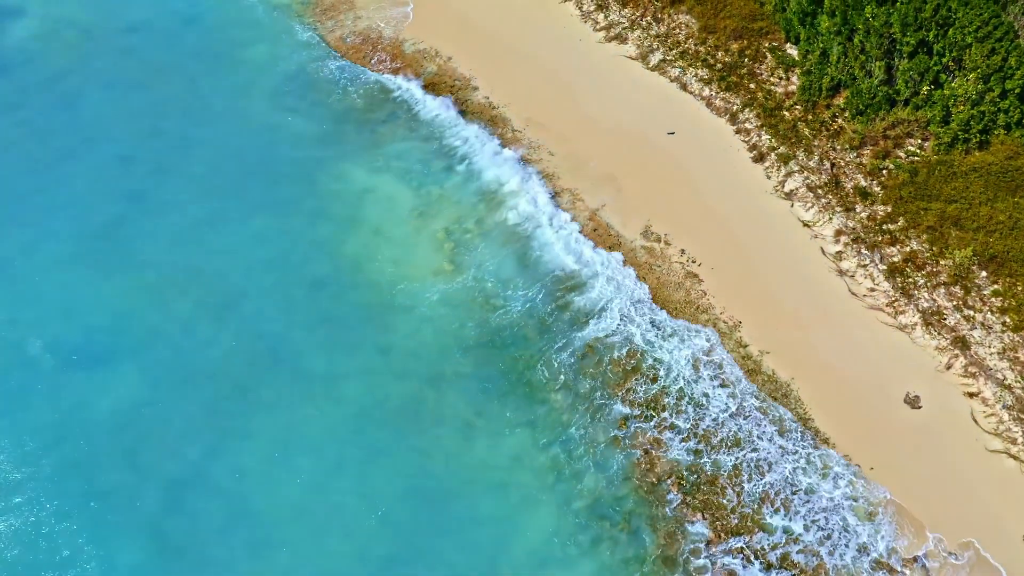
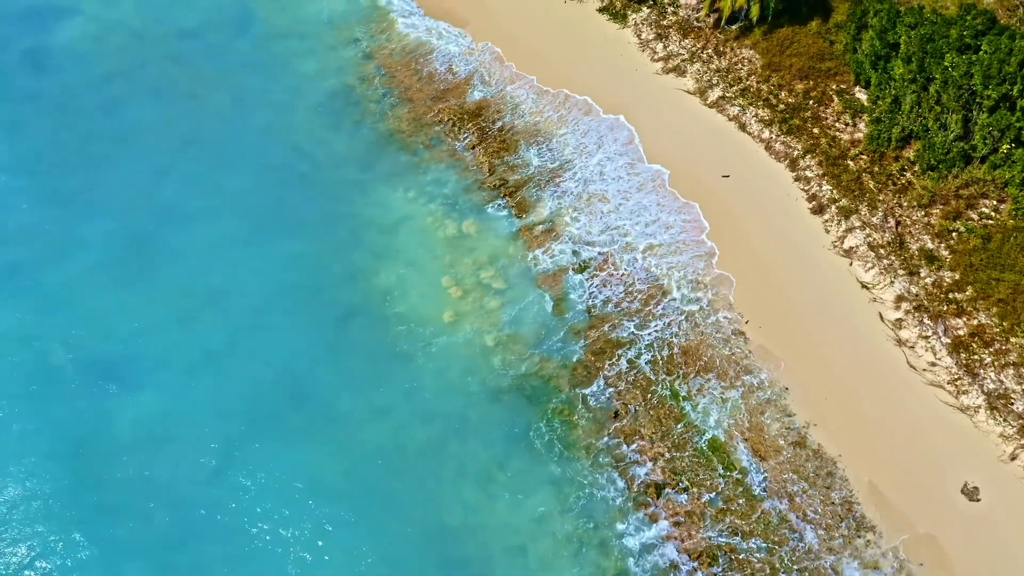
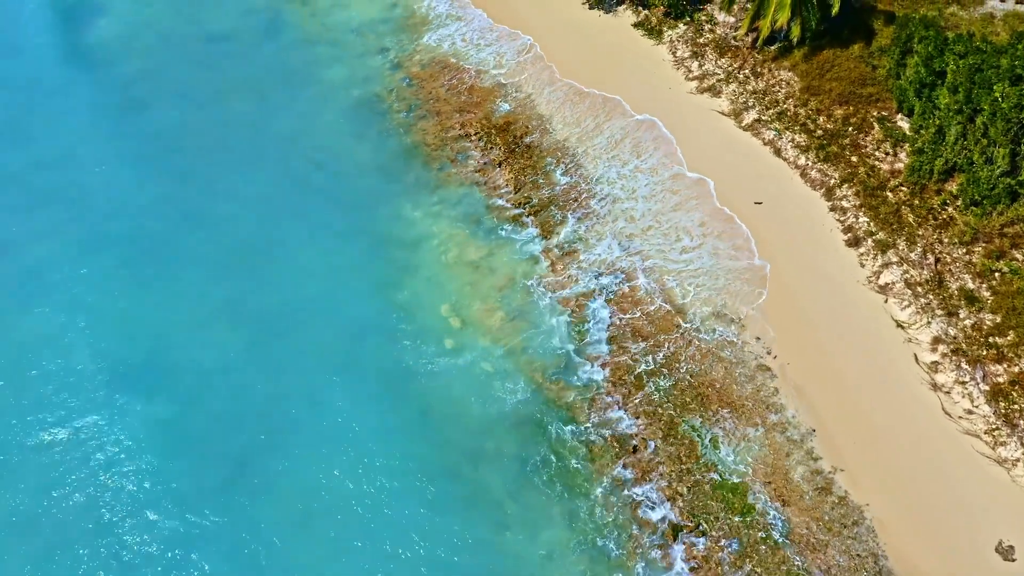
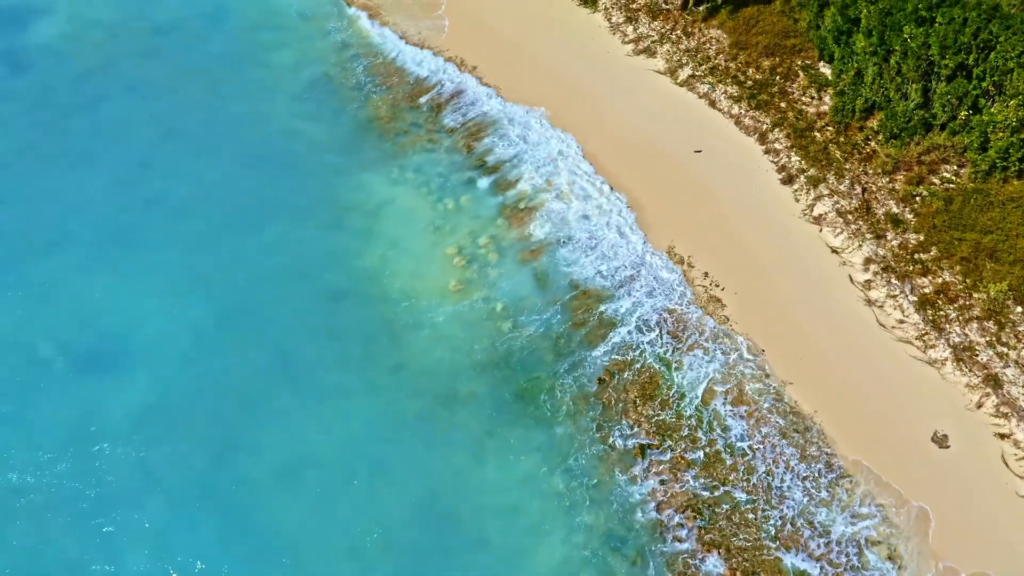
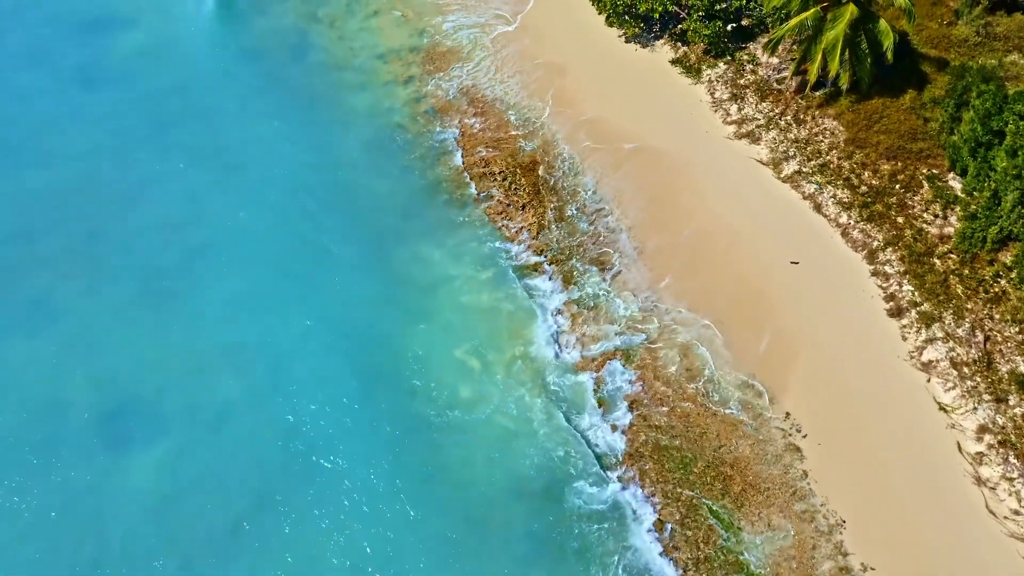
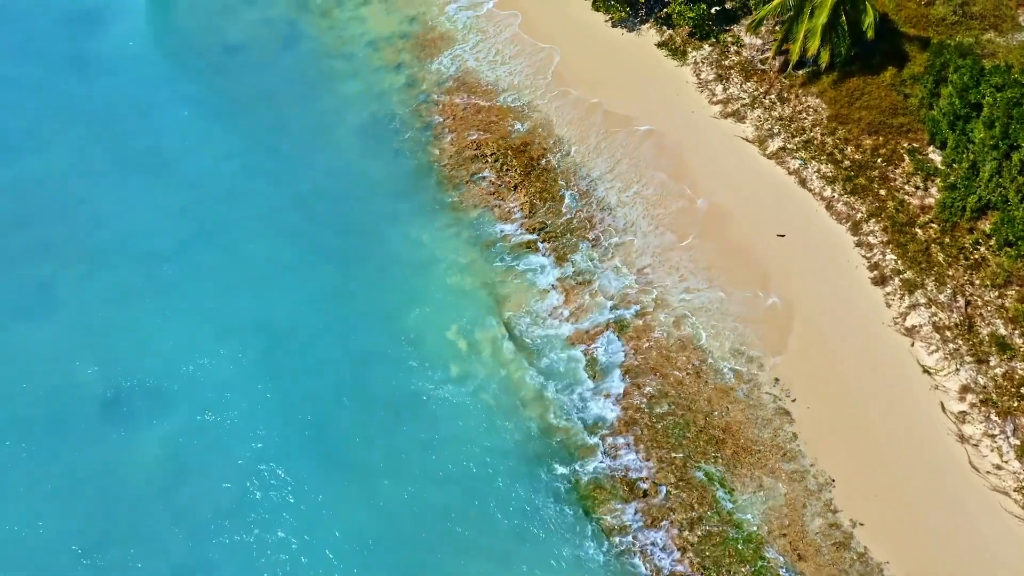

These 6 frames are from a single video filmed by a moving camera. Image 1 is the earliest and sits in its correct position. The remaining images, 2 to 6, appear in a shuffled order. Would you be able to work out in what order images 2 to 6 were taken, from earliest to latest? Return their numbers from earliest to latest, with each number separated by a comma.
4, 2, 3, 6, 5
